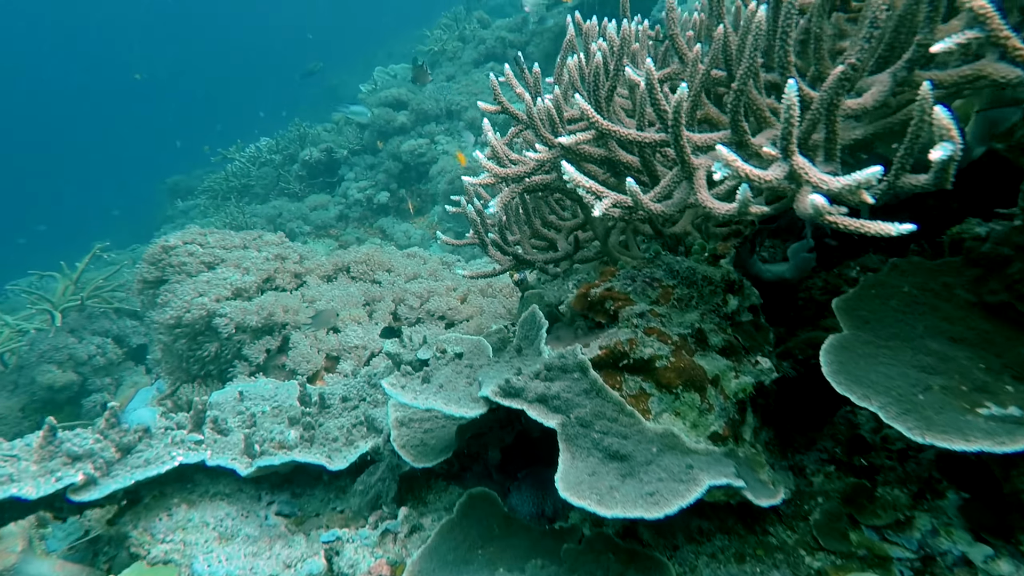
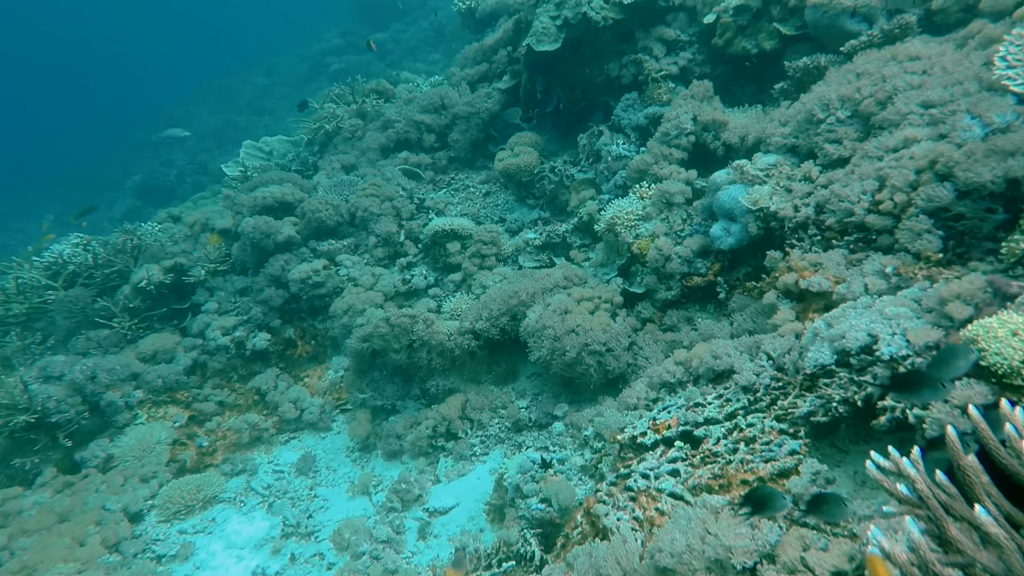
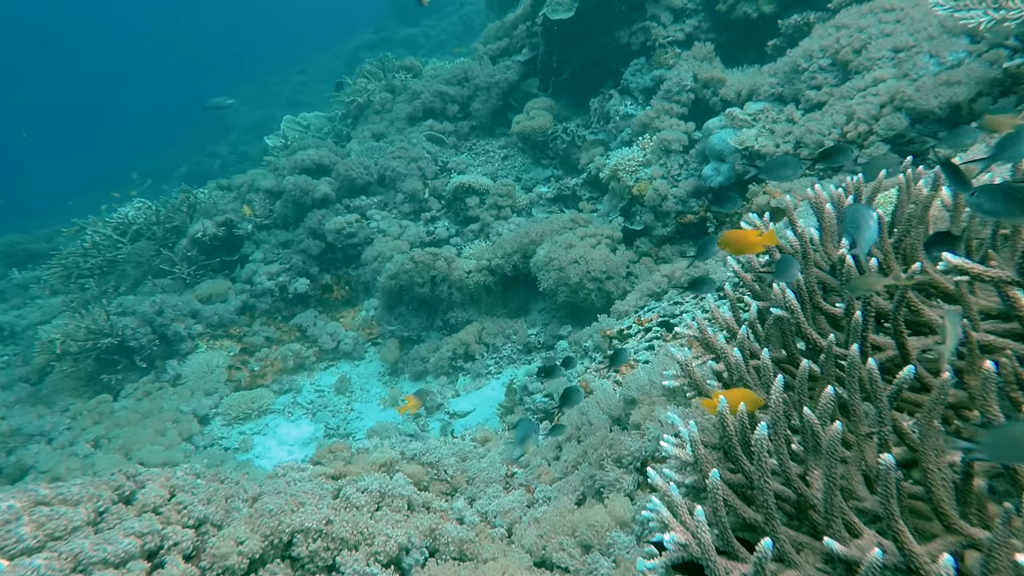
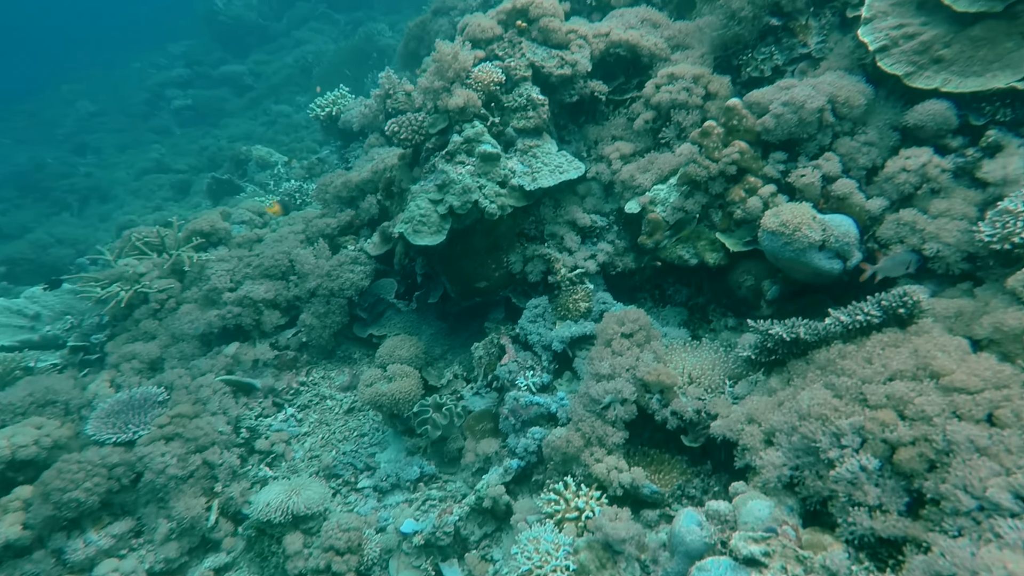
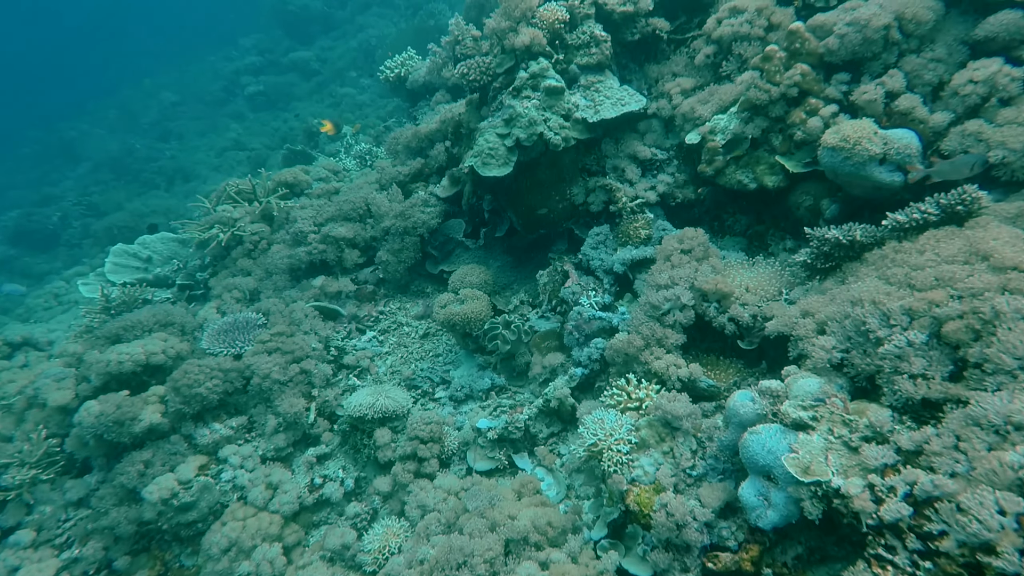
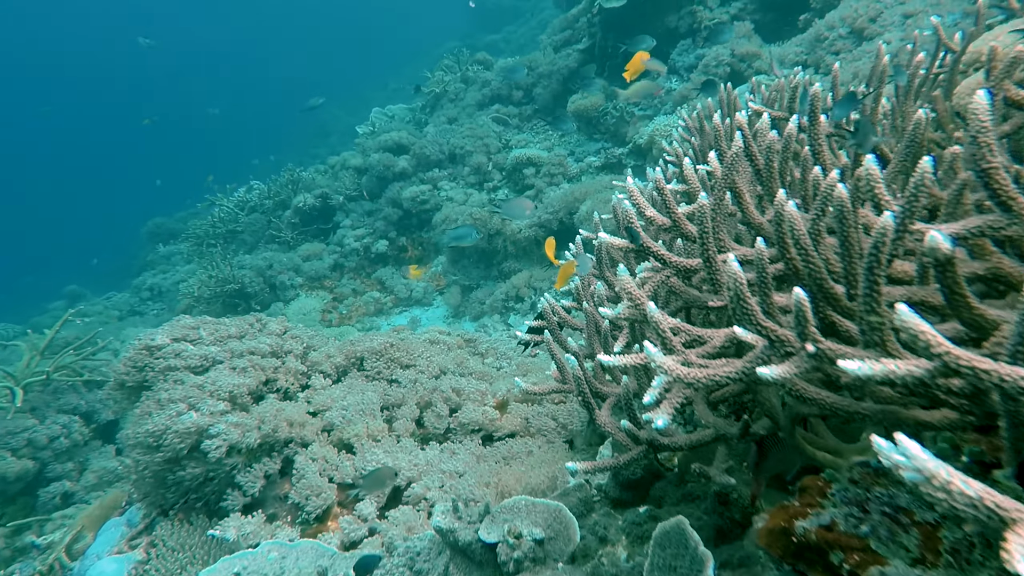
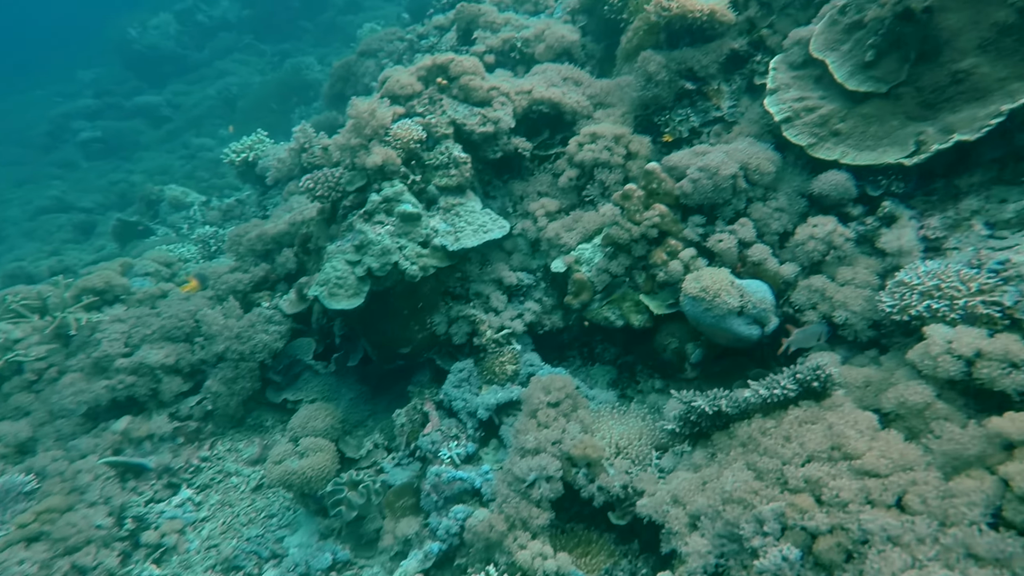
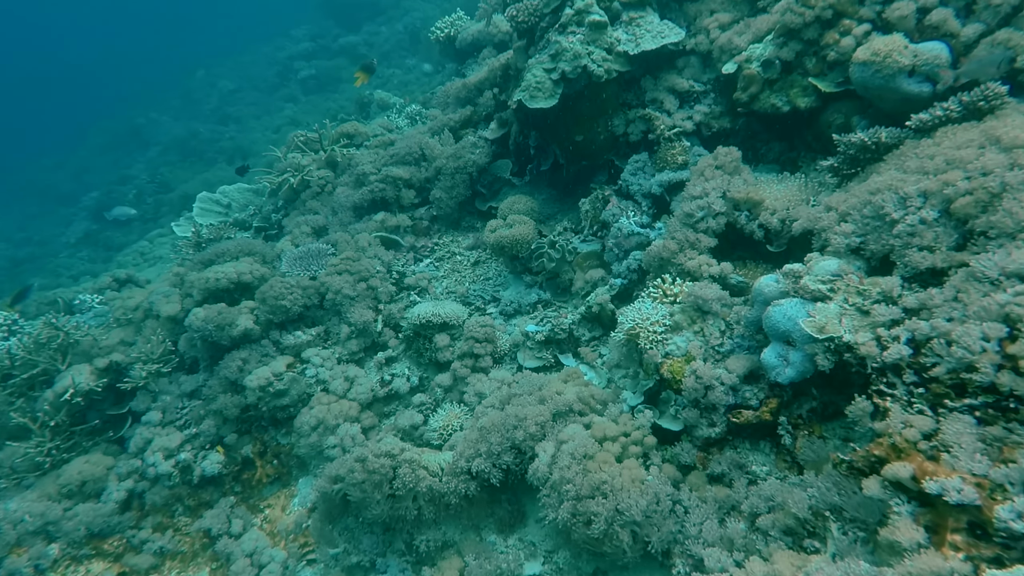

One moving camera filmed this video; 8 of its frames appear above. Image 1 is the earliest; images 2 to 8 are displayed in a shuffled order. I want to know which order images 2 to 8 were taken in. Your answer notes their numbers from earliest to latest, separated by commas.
6, 3, 2, 8, 5, 4, 7
